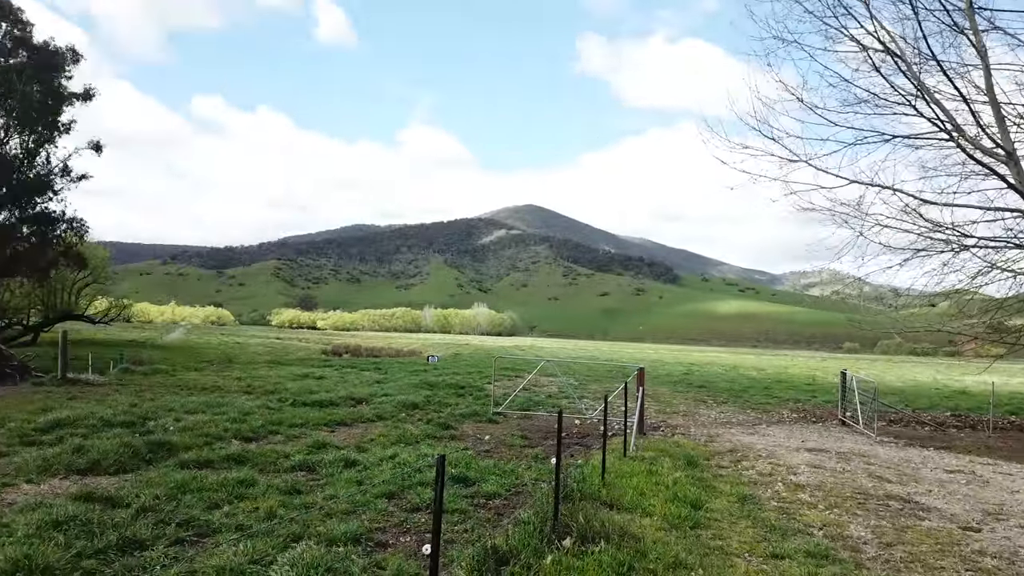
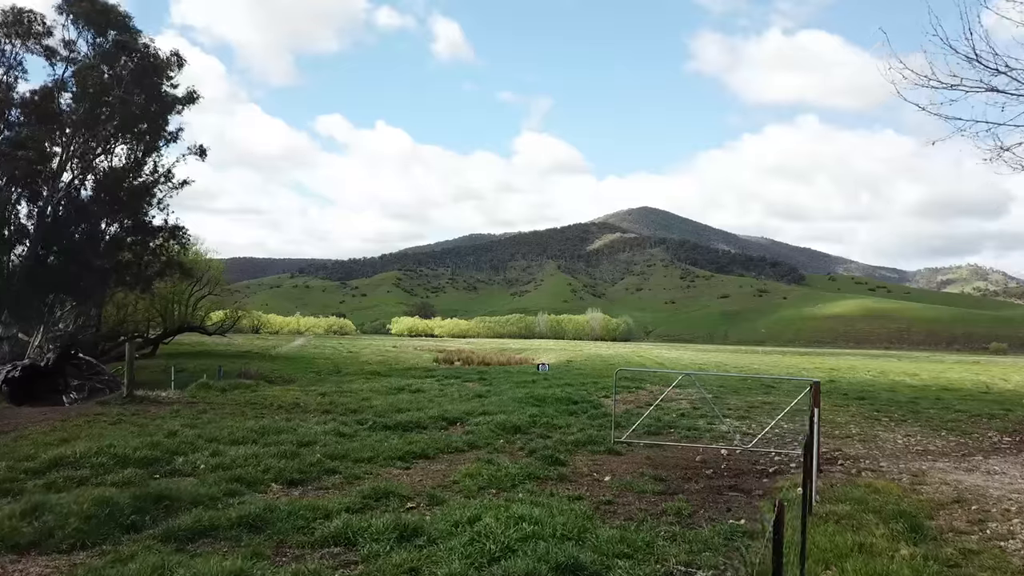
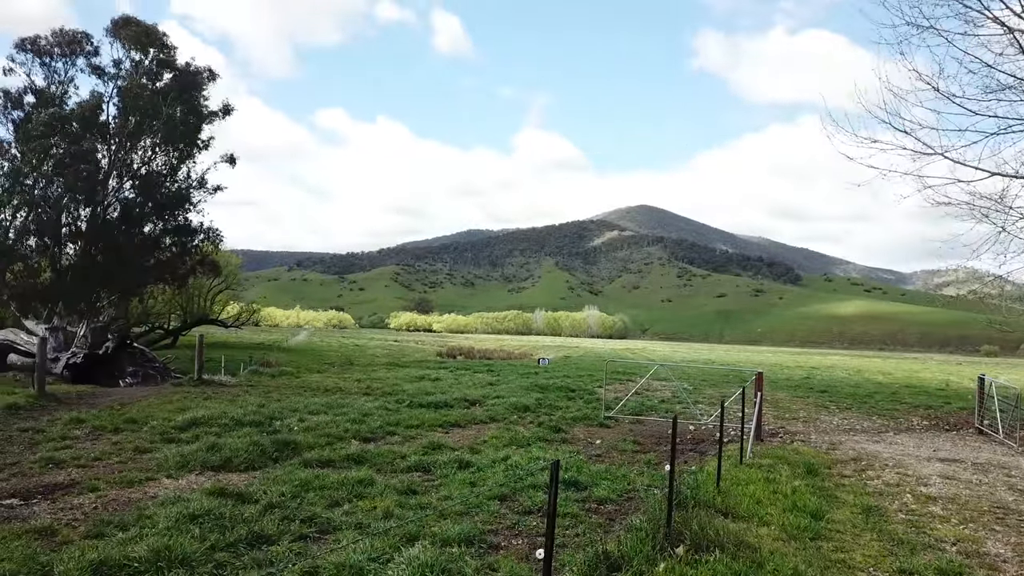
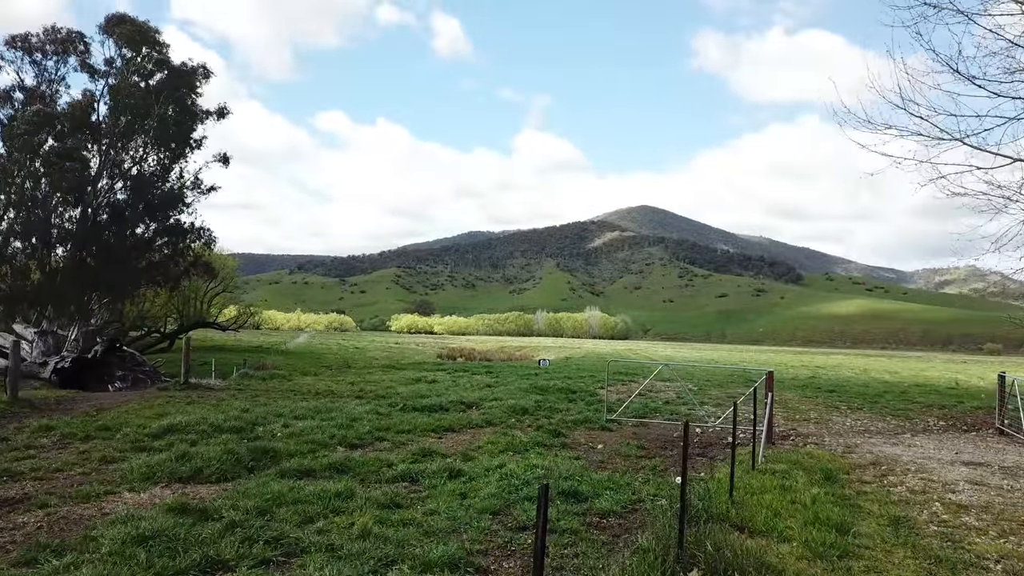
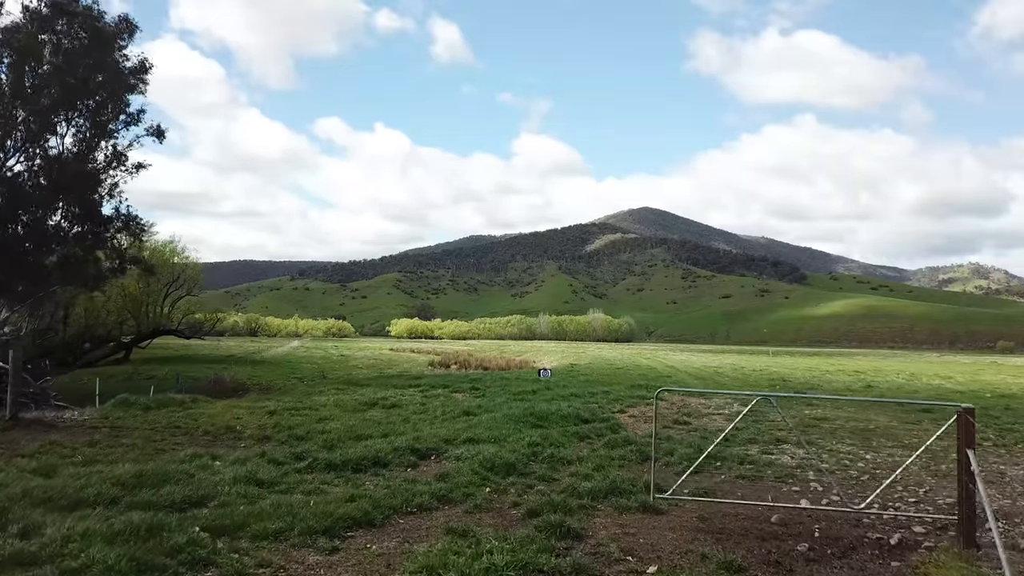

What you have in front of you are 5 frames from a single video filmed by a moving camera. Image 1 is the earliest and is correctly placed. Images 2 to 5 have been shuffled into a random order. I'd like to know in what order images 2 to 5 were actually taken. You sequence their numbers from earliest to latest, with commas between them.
3, 4, 2, 5
